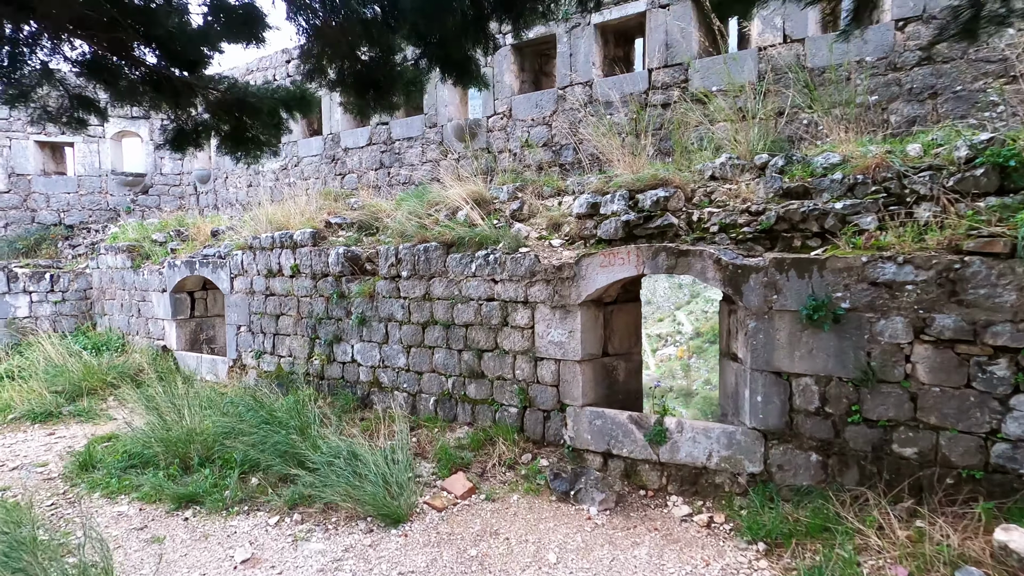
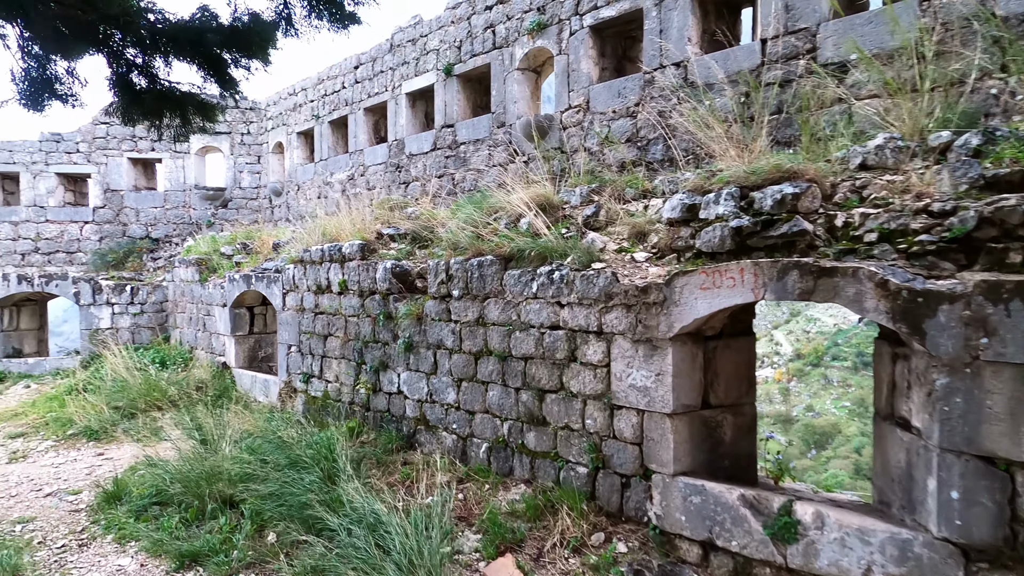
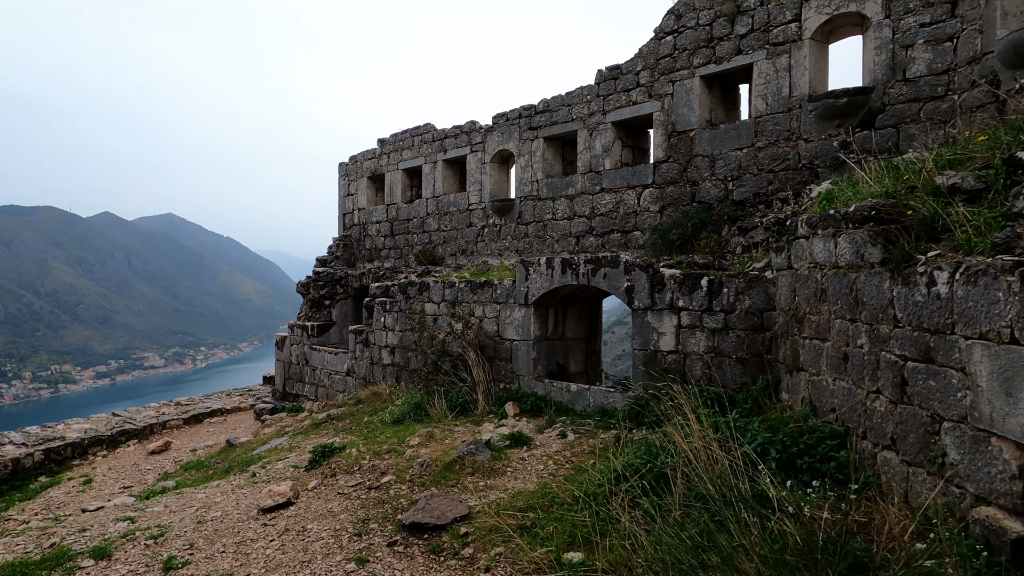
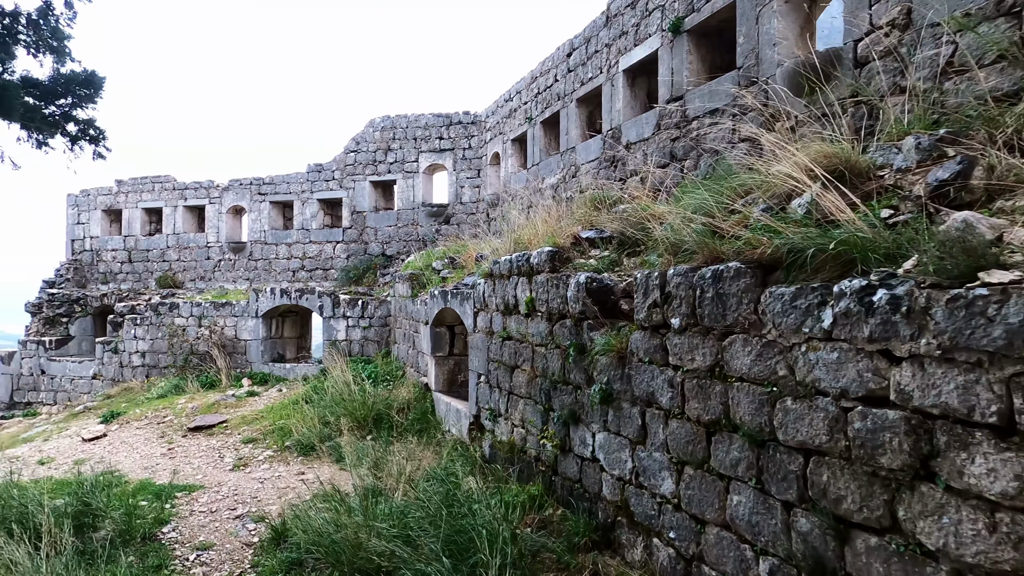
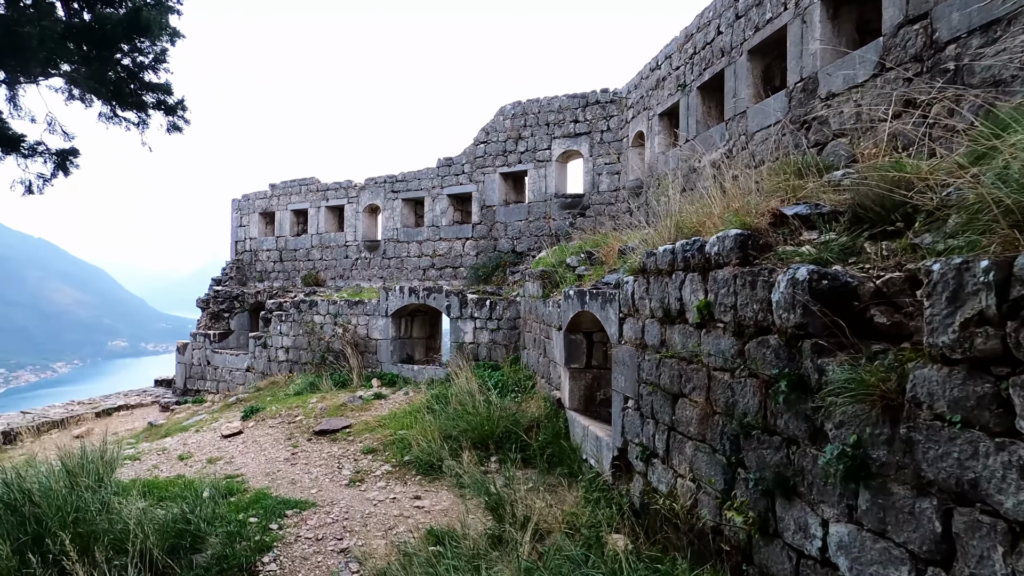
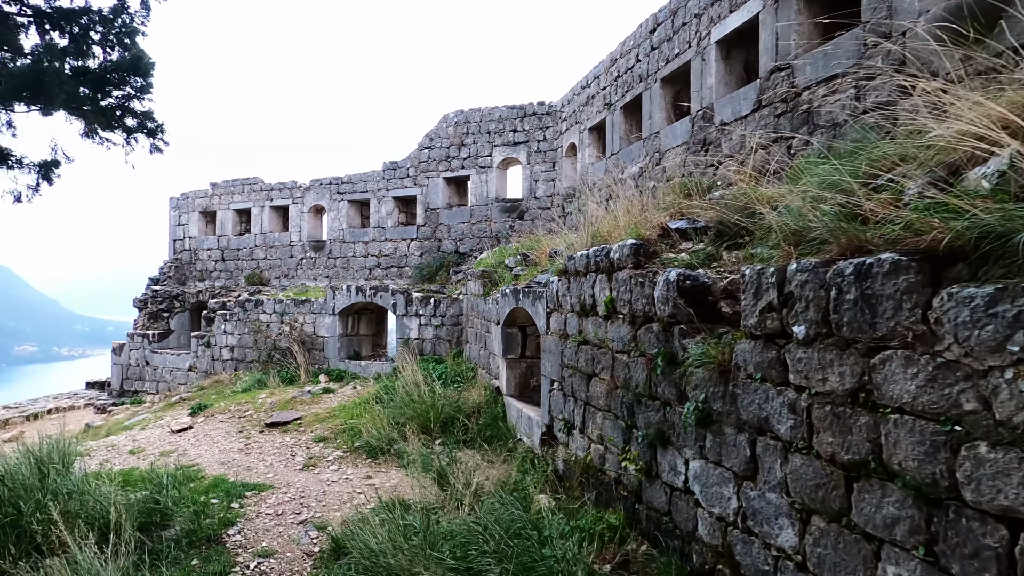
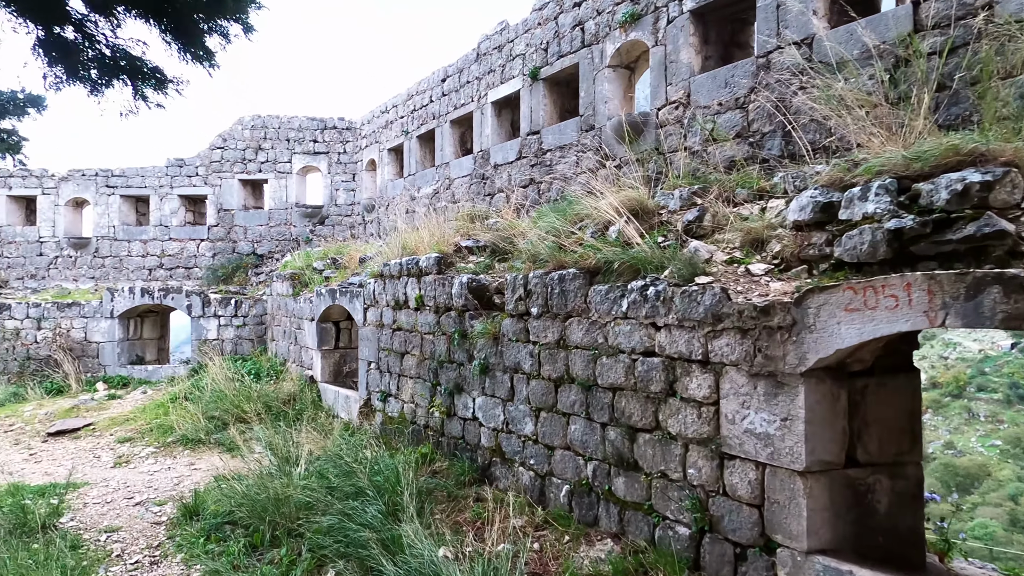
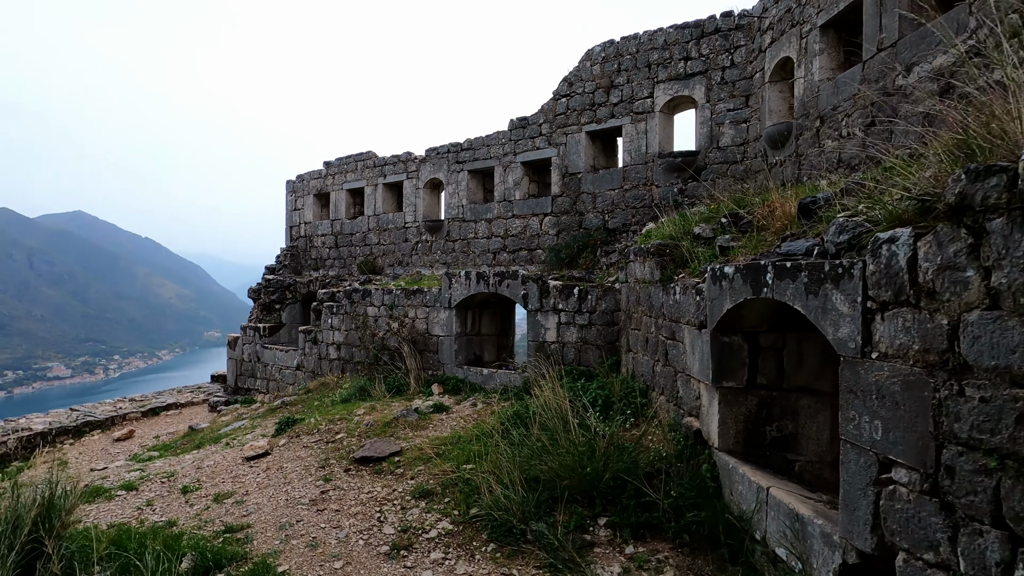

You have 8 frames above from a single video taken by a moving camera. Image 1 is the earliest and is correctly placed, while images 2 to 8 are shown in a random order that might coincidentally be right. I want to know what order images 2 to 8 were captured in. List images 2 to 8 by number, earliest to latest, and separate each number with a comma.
2, 7, 4, 6, 5, 8, 3
